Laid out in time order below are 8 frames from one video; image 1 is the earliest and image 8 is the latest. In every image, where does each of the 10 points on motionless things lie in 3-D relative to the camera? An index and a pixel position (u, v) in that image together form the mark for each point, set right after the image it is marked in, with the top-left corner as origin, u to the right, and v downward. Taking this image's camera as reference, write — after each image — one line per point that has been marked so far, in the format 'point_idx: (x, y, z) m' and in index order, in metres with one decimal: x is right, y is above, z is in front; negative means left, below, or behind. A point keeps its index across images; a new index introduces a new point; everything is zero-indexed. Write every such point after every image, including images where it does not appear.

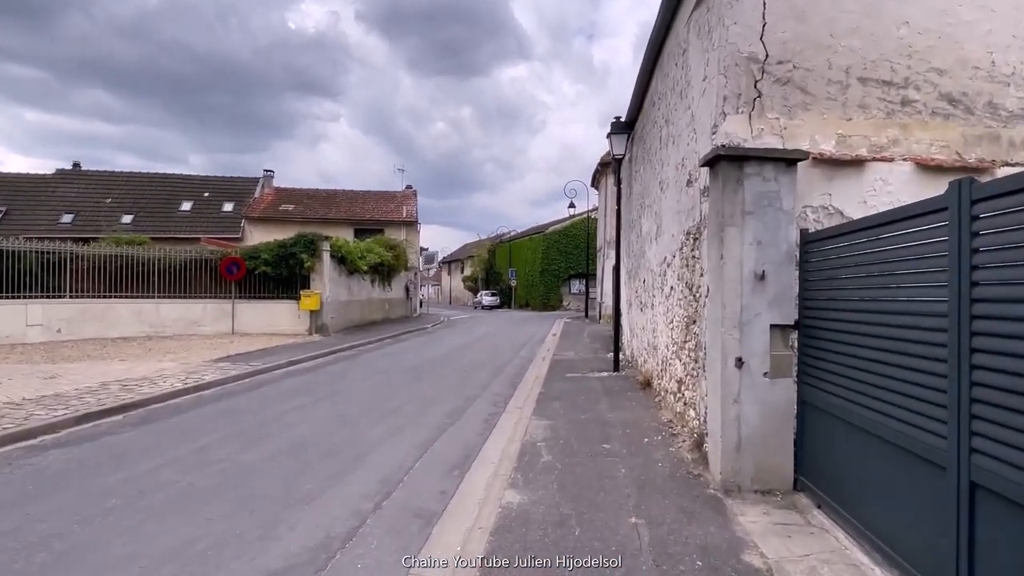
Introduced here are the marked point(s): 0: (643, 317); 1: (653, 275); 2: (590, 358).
0: (+3.1, -0.7, +14.0) m
1: (+3.1, +0.3, +13.1) m
2: (+2.2, -1.7, +16.3) m
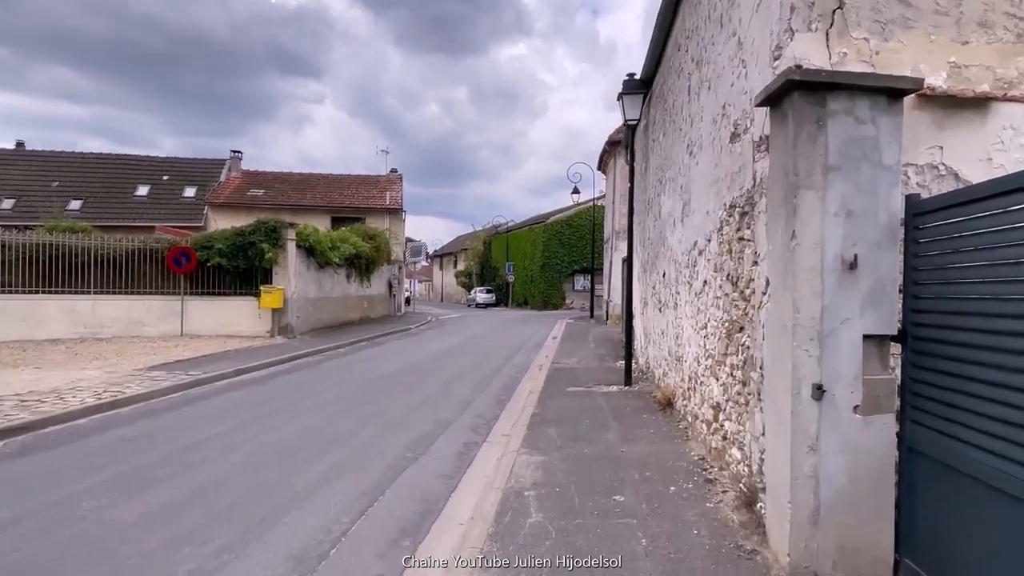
0: (+2.8, -0.6, +11.3) m
1: (+2.8, +0.4, +10.3) m
2: (+1.9, -1.6, +13.6) m
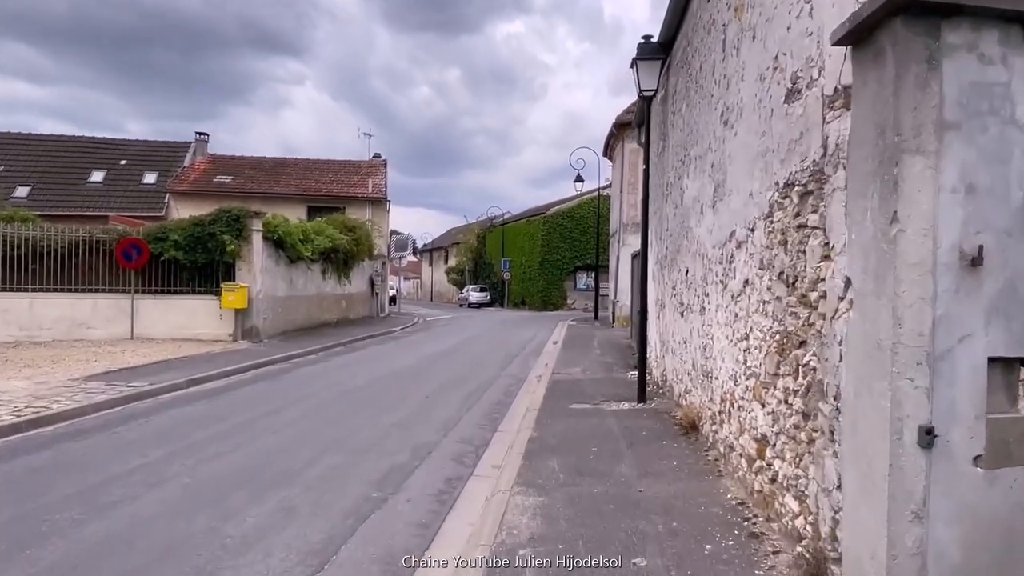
0: (+2.6, -0.6, +9.7) m
1: (+2.7, +0.4, +8.7) m
2: (+1.7, -1.6, +11.9) m
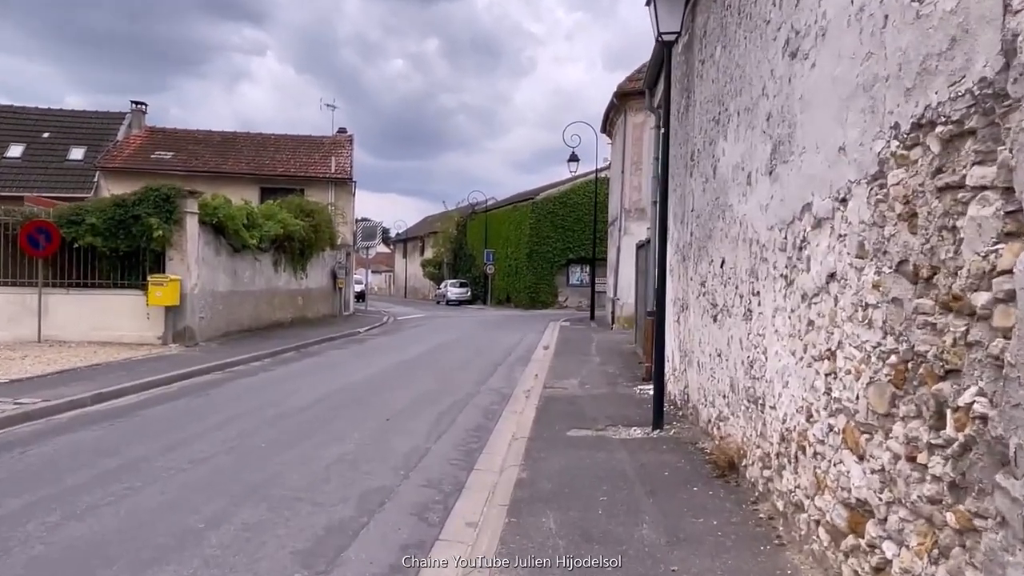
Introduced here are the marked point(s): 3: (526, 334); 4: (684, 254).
0: (+2.4, -0.5, +7.5) m
1: (+2.5, +0.4, +6.5) m
2: (+1.5, -1.6, +9.7) m
3: (+0.3, -1.2, +14.2) m
4: (+2.4, +0.5, +8.8) m
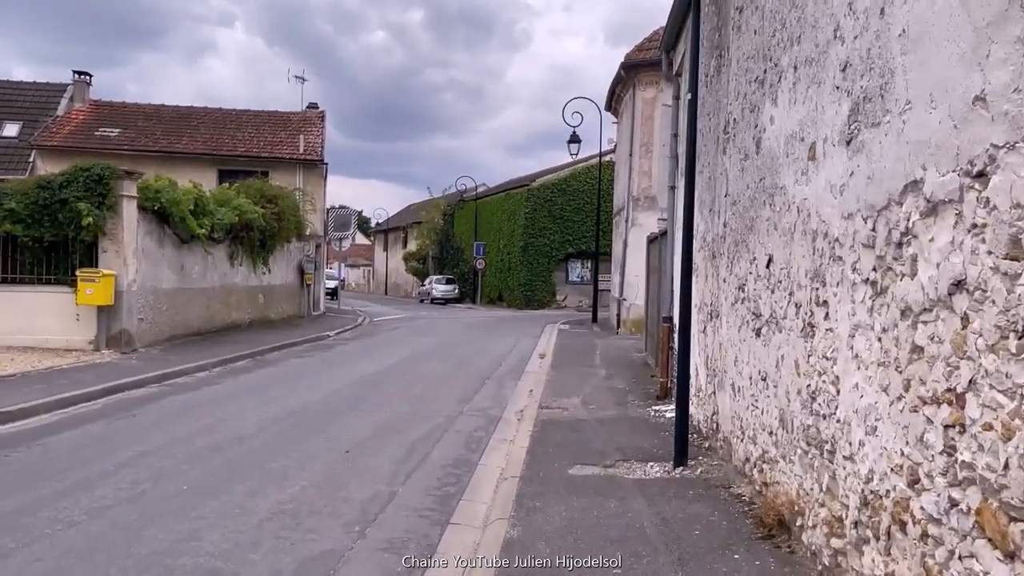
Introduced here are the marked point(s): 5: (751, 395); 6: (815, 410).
0: (+2.3, -0.6, +5.9) m
1: (+2.4, +0.3, +4.9) m
2: (+1.3, -1.6, +8.1) m
3: (+0.2, -1.1, +12.6) m
4: (+2.3, +0.4, +7.1) m
5: (+2.3, -1.0, +6.0) m
6: (+2.4, -1.0, +5.1) m
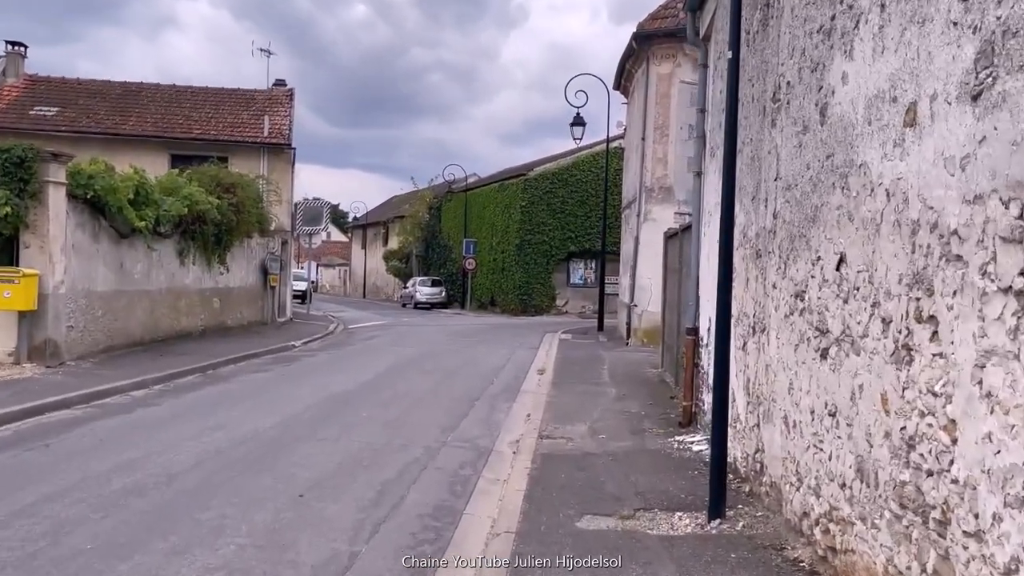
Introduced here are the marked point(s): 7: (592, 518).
0: (+2.3, -0.7, +4.5) m
1: (+2.4, +0.3, +3.5) m
2: (+1.2, -1.6, +6.7) m
3: (0.0, -1.2, +11.2) m
4: (+2.2, +0.4, +5.8) m
5: (+2.3, -1.1, +4.7) m
6: (+2.4, -1.1, +3.7) m
7: (+0.7, -2.0, +5.4) m
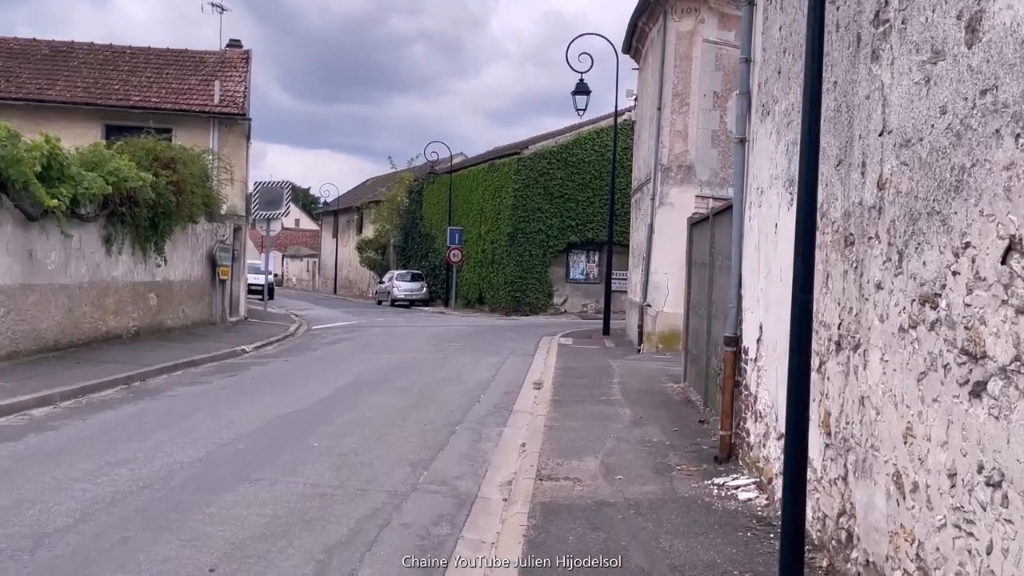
0: (+2.2, -0.7, +3.0) m
1: (+2.4, +0.2, +2.0) m
2: (+1.2, -1.6, +5.2) m
3: (-0.1, -1.1, +9.6) m
4: (+2.1, +0.4, +4.3) m
5: (+2.2, -1.1, +3.2) m
6: (+2.4, -1.1, +2.2) m
7: (+0.7, -2.0, +3.9) m
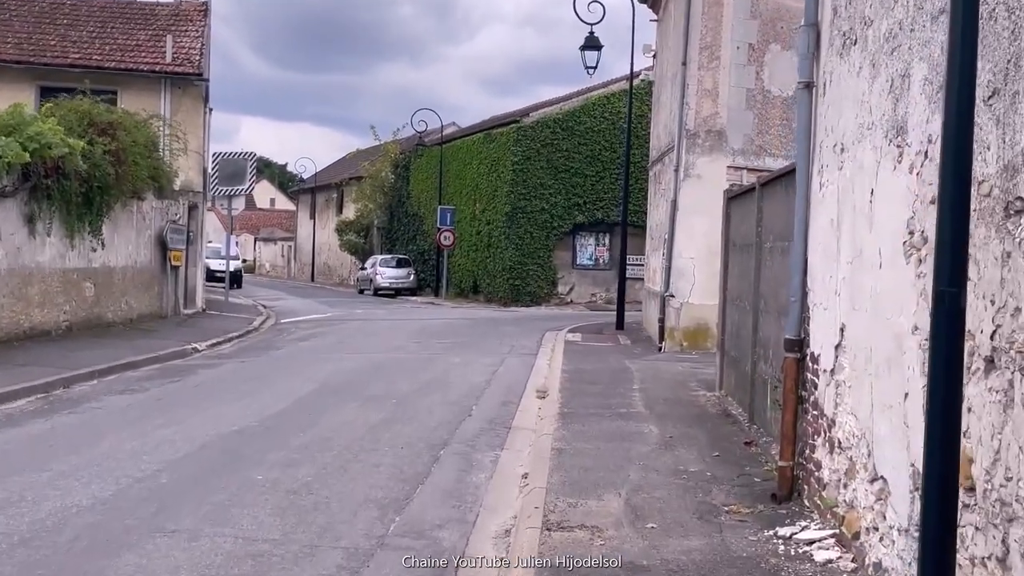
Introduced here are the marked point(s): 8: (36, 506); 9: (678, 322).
0: (+2.2, -0.7, +1.7) m
1: (+2.4, +0.2, +0.7) m
2: (+1.2, -1.6, +4.0) m
3: (-0.1, -0.9, +8.4) m
4: (+2.1, +0.4, +3.0) m
5: (+2.2, -1.1, +1.9) m
6: (+2.4, -1.1, +1.0) m
7: (+0.6, -2.0, +2.7) m
8: (-3.3, -1.5, +4.5) m
9: (+2.8, -0.3, +13.8) m
